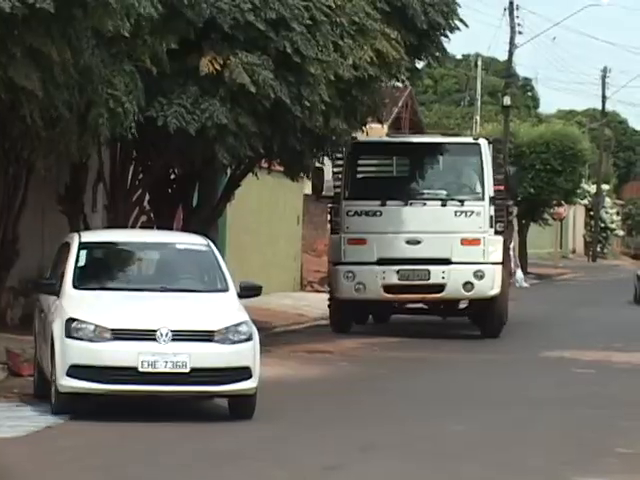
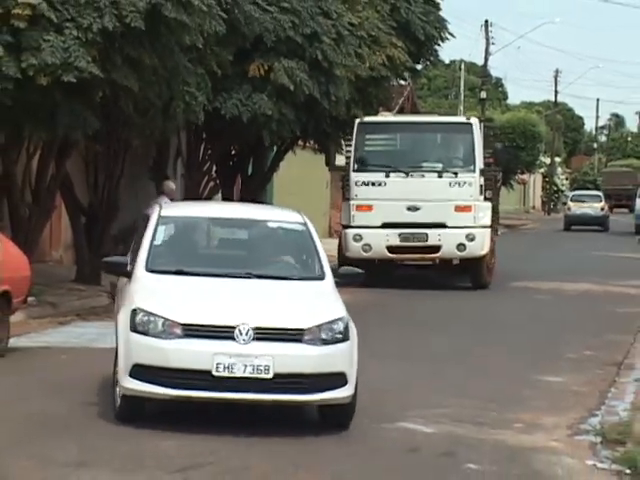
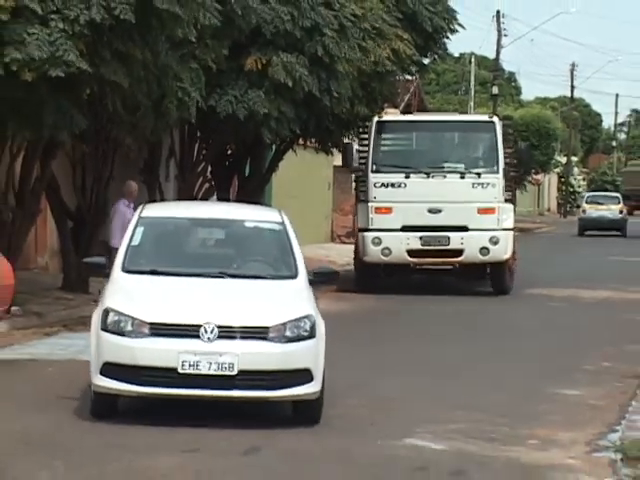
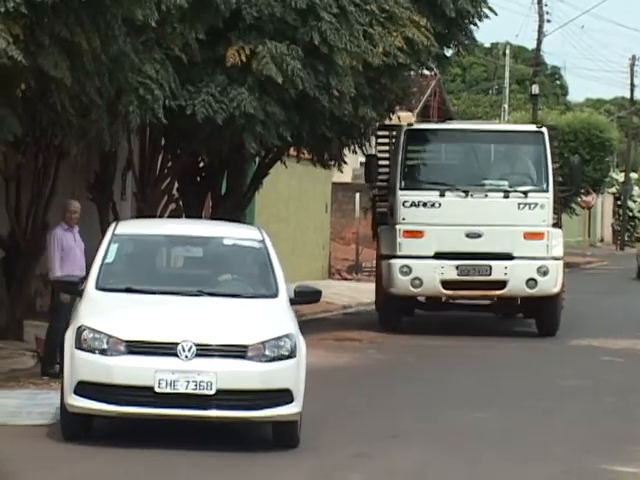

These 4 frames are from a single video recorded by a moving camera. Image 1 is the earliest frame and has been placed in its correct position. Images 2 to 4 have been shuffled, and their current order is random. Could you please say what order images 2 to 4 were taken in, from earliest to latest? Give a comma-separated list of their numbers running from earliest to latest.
4, 3, 2
